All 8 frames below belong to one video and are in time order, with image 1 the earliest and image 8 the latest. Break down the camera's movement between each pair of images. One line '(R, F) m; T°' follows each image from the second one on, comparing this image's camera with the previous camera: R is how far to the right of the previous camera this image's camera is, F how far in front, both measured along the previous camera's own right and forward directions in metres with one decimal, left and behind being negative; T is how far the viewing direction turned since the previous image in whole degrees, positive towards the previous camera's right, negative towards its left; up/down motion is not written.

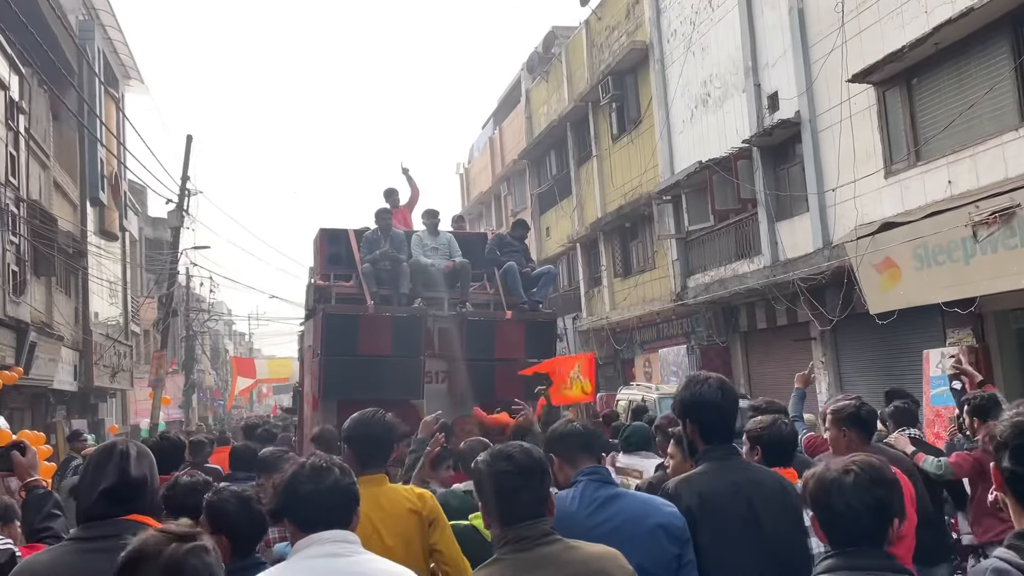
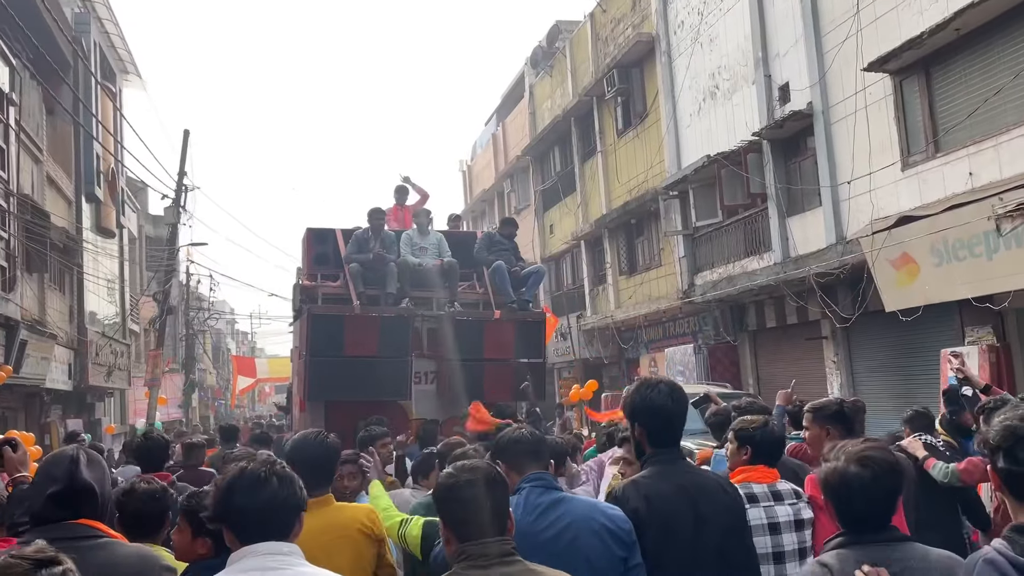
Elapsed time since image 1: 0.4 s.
(0.0, +0.4) m; 0°
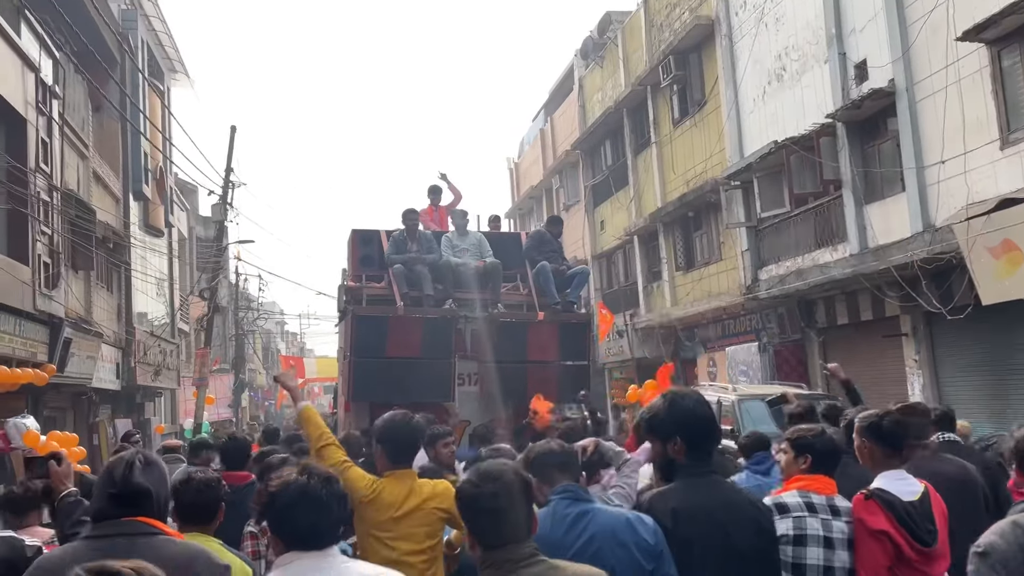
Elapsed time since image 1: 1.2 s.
(-0.1, +0.7) m; -3°
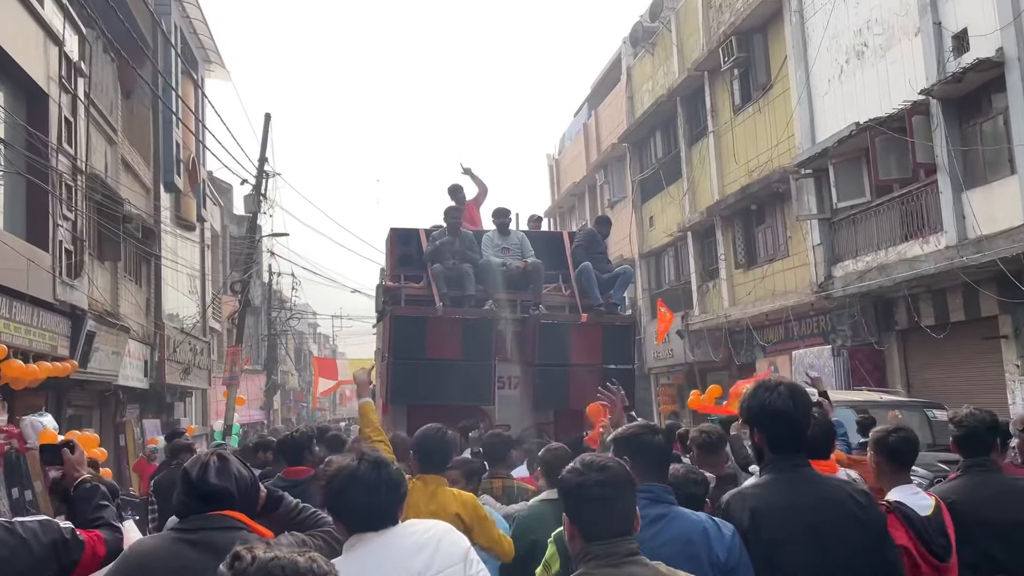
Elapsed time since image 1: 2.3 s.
(-0.4, +1.1) m; -2°
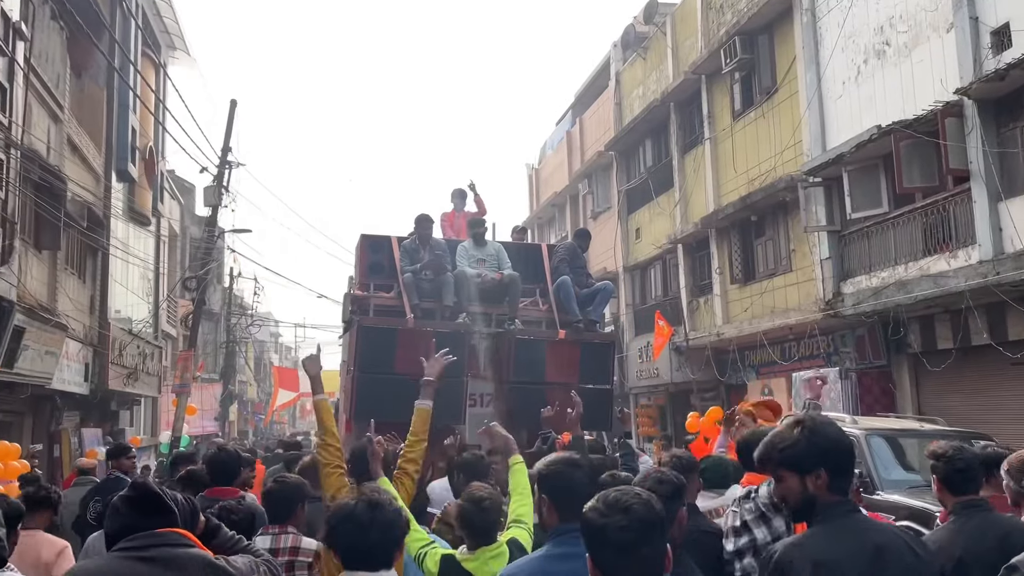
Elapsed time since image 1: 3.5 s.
(-0.3, +1.2) m; +2°
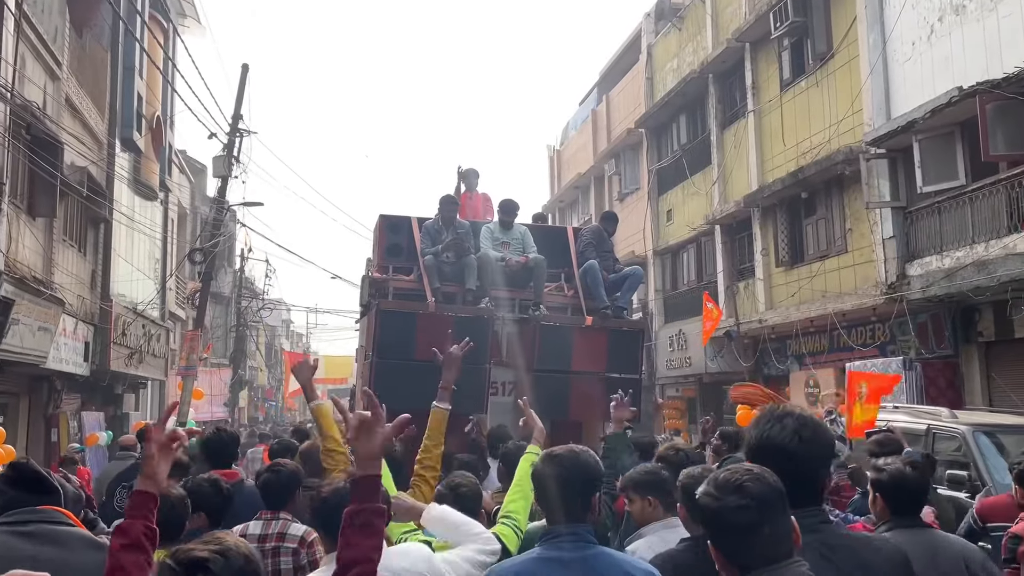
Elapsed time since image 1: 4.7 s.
(-0.3, +1.1) m; -1°
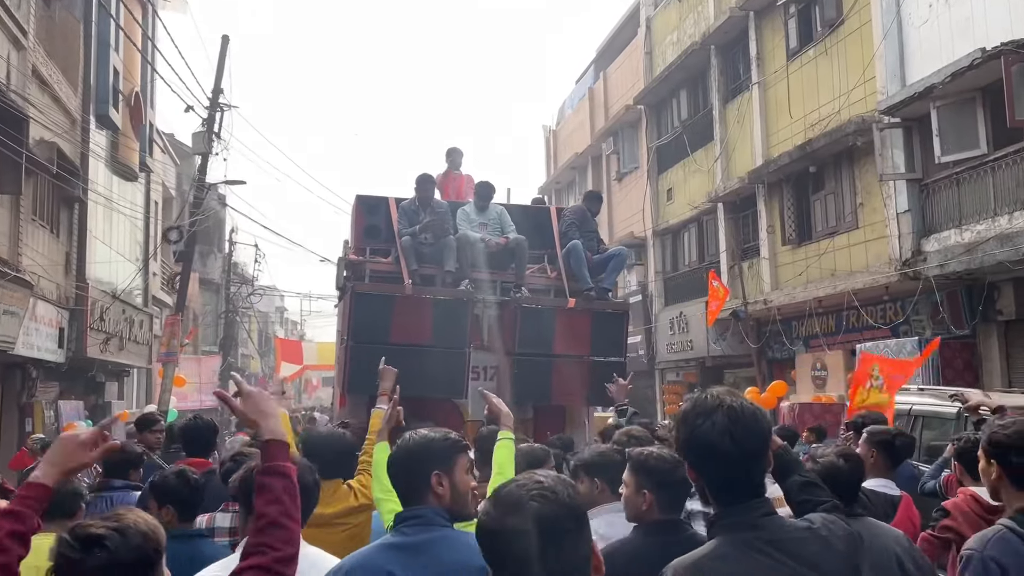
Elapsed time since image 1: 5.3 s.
(0.0, +0.6) m; 0°
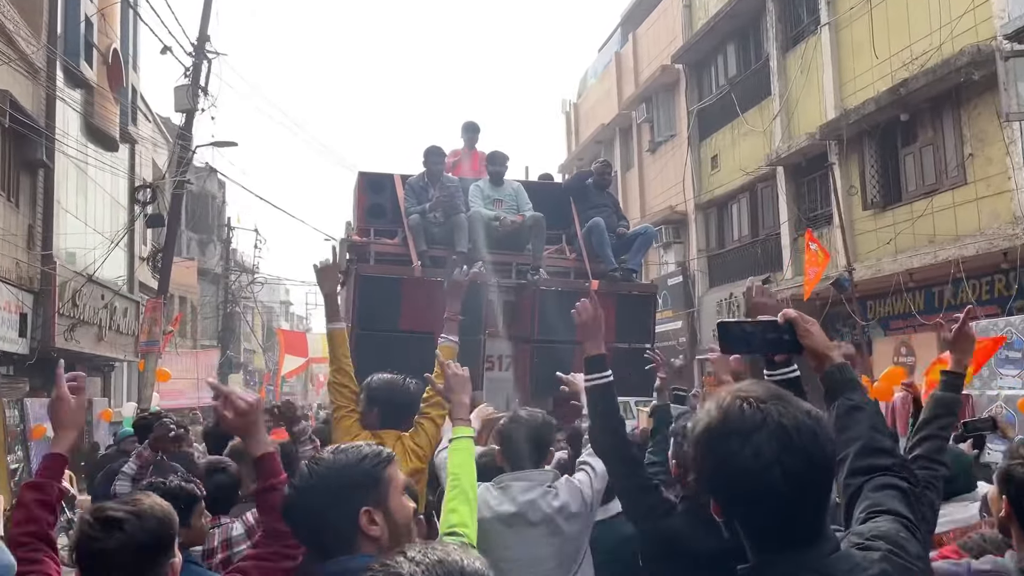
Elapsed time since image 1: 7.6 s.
(-0.5, +2.0) m; 0°
